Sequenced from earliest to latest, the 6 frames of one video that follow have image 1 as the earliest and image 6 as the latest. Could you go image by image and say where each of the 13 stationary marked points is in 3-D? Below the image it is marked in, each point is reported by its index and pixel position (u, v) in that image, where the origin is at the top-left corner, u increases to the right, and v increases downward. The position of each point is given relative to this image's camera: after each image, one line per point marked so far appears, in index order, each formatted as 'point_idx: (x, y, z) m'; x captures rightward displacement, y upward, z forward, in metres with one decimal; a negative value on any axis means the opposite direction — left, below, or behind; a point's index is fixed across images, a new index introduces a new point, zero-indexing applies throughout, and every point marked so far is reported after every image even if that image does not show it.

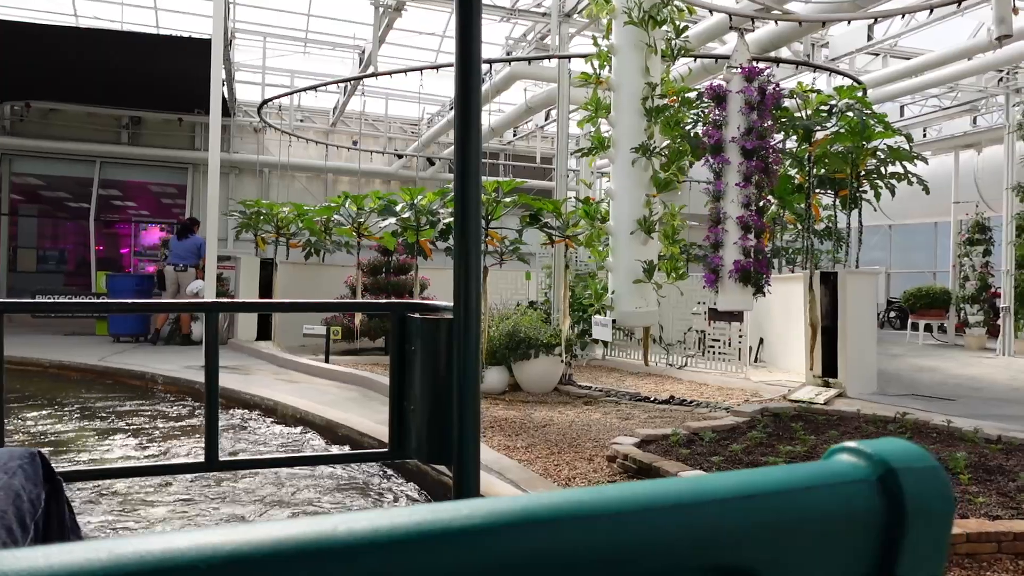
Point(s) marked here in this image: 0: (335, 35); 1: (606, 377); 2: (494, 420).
0: (-2.1, +3.0, +8.4) m
1: (+0.9, -0.8, +6.6) m
2: (-0.1, -0.9, +4.6) m
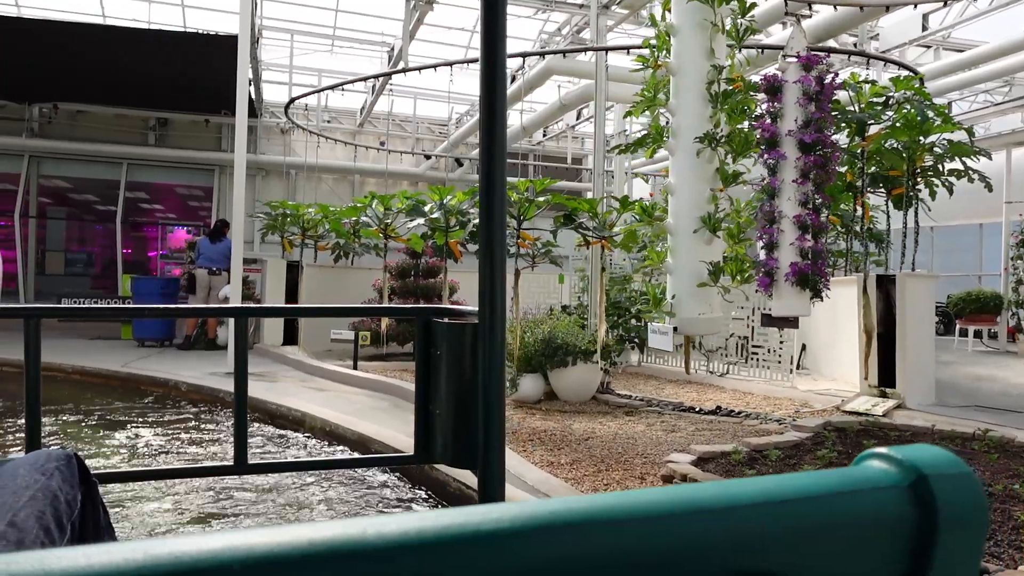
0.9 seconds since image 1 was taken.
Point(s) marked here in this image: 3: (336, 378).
0: (-1.7, +3.0, +8.2) m
1: (+1.2, -0.9, +6.4) m
2: (+0.1, -0.9, +4.4) m
3: (-1.3, -0.7, +5.4) m
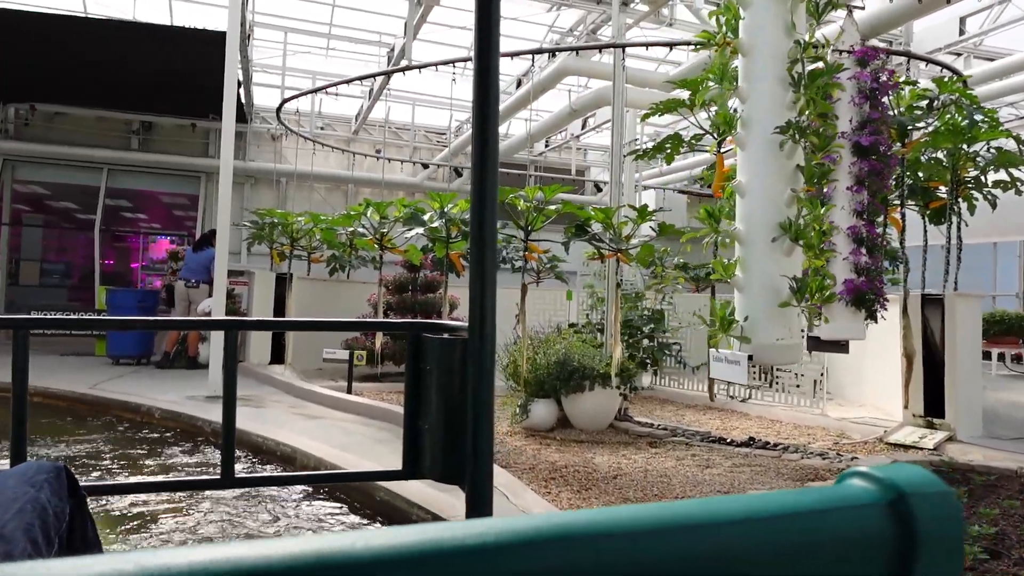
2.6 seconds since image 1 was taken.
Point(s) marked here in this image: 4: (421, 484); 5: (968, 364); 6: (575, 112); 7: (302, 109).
0: (-1.7, +2.8, +7.8) m
1: (+1.2, -1.0, +5.9) m
2: (+0.2, -1.0, +3.9) m
3: (-1.3, -0.8, +4.9) m
4: (-0.4, -0.9, +3.4) m
5: (+3.0, -0.5, +4.7) m
6: (+0.6, +1.8, +7.1) m
7: (-2.9, +2.5, +9.9) m
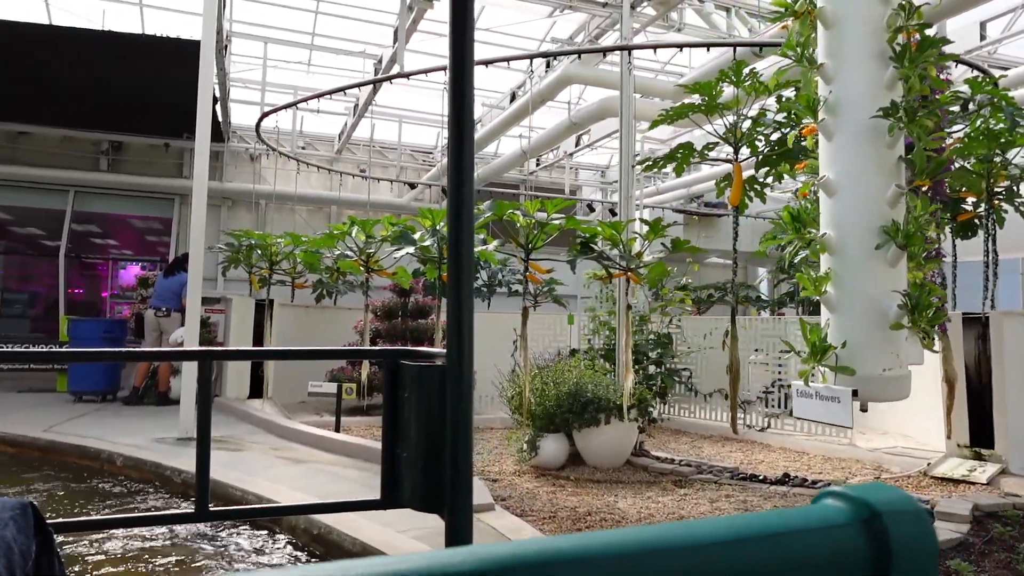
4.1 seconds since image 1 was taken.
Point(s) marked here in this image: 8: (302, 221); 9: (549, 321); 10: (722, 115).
0: (-1.8, +2.5, +7.4) m
1: (+1.3, -1.2, +5.4) m
2: (+0.3, -1.1, +3.4) m
3: (-1.2, -1.0, +4.4) m
4: (-0.3, -1.0, +2.9) m
5: (+3.0, -0.6, +4.3) m
6: (+0.6, +1.5, +6.8) m
7: (-3.0, +2.1, +9.4) m
8: (-3.0, +0.9, +10.0) m
9: (+0.4, -0.3, +6.9) m
10: (+1.4, +1.1, +4.7) m
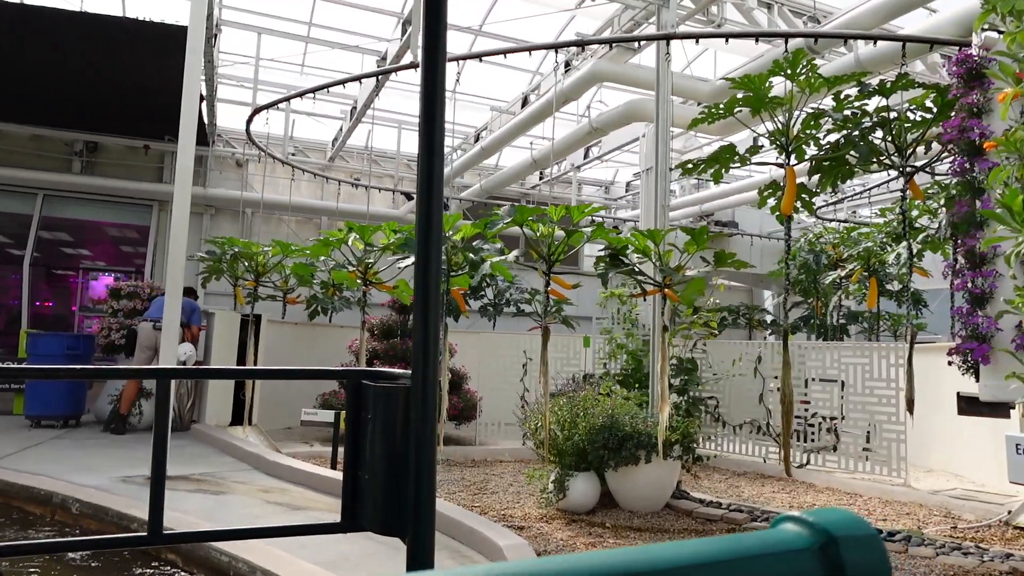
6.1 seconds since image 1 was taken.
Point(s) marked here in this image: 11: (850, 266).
0: (-1.6, +2.4, +6.9) m
1: (+1.4, -1.3, +4.9) m
2: (+0.5, -1.1, +2.9) m
3: (-1.1, -1.0, +3.8) m
4: (-0.2, -1.1, +2.3) m
5: (+3.2, -0.7, +3.8) m
6: (+0.7, +1.4, +6.3) m
7: (-3.0, +1.9, +8.9) m
8: (-2.9, +0.7, +9.4) m
9: (+0.4, -0.5, +6.3) m
10: (+1.5, +1.0, +4.2) m
11: (+3.2, +0.2, +6.8) m
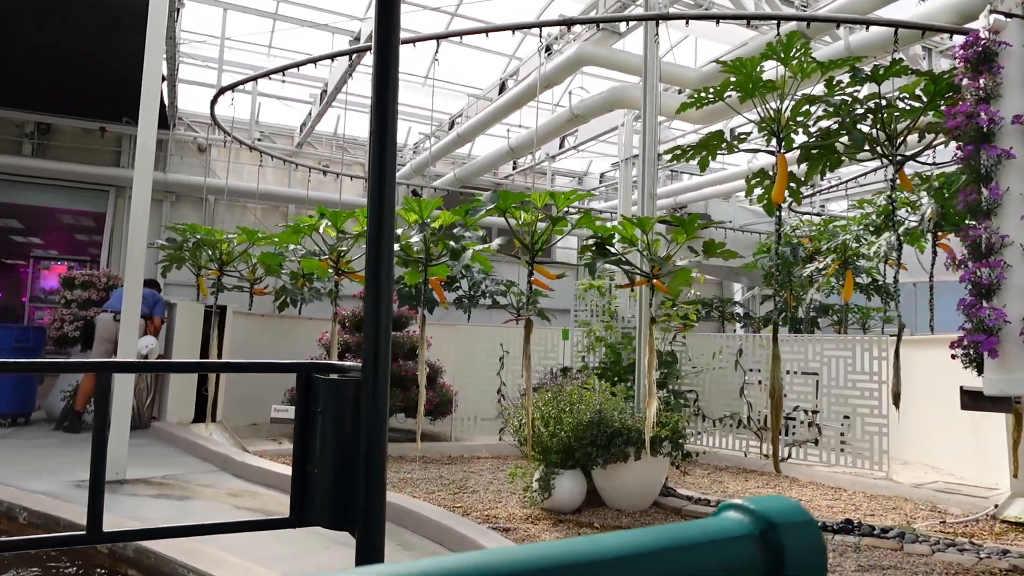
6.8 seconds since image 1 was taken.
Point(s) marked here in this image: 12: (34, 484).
0: (-1.9, +2.5, +6.6) m
1: (+1.2, -1.3, +4.8) m
2: (+0.4, -1.1, +2.7) m
3: (-1.2, -1.0, +3.6) m
4: (-0.2, -1.0, +2.1) m
5: (+3.1, -0.7, +3.8) m
6: (+0.5, +1.4, +6.1) m
7: (-3.3, +2.0, +8.5) m
8: (-3.3, +0.8, +9.1) m
9: (+0.2, -0.4, +6.2) m
10: (+1.4, +1.1, +4.1) m
11: (+3.0, +0.3, +6.8) m
12: (-2.3, -0.9, +3.4) m
